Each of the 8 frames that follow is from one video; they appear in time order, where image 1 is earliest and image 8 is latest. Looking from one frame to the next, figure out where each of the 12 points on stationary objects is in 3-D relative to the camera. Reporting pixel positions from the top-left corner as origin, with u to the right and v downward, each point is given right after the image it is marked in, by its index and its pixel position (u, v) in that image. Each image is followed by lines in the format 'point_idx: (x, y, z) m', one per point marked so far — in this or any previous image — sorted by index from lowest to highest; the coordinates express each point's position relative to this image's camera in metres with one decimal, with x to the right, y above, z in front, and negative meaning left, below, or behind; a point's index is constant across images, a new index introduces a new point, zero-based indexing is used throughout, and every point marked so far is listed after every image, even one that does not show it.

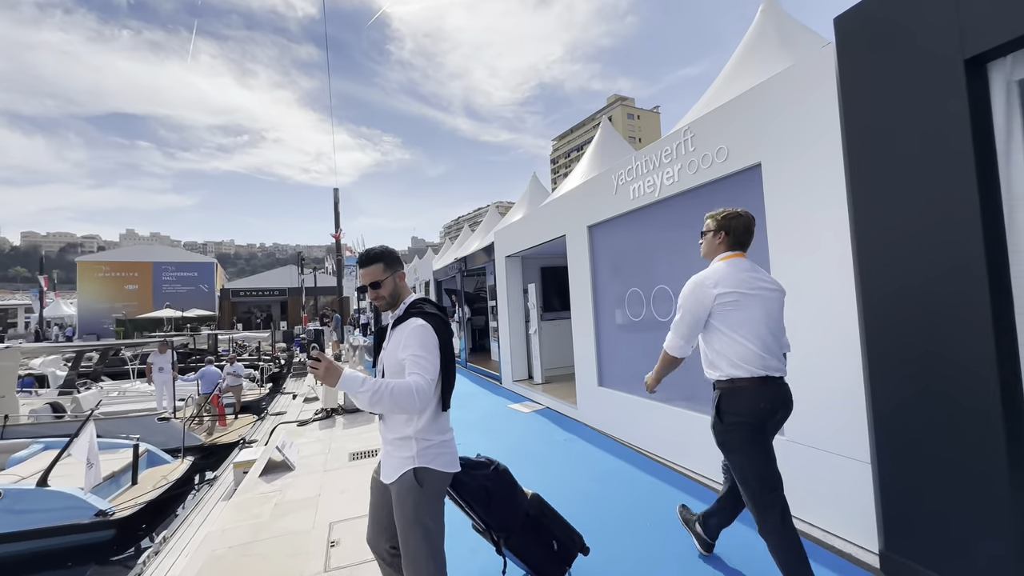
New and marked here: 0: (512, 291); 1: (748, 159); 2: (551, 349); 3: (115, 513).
0: (0.0, -0.1, +8.3) m
1: (+1.7, +1.0, +3.3) m
2: (+0.7, -1.1, +8.3) m
3: (-5.7, -3.3, +6.5) m
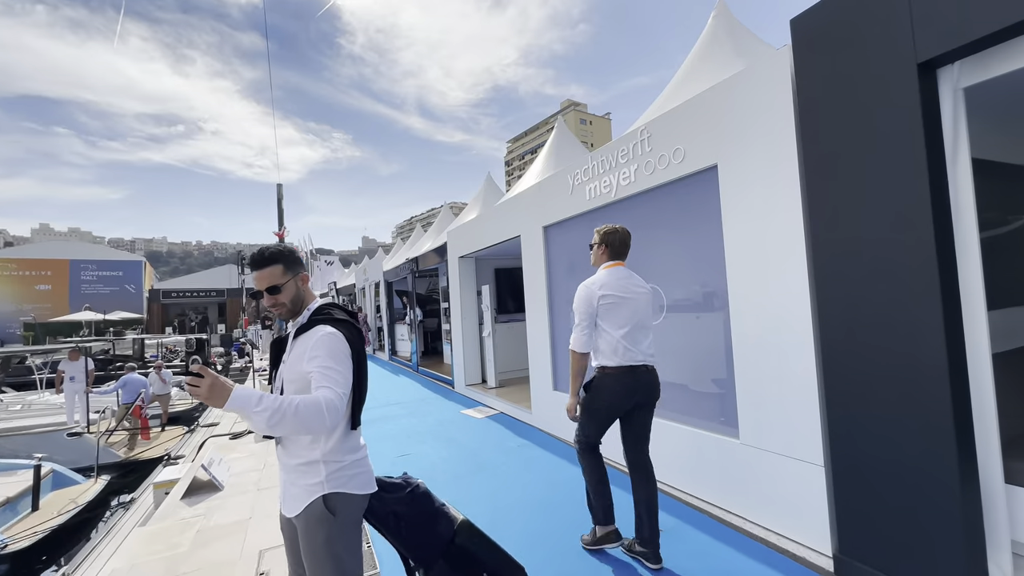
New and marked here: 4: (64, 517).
0: (-0.8, -0.1, +8.1) m
1: (+1.4, +0.9, +3.3) m
2: (-0.1, -1.2, +8.1) m
3: (-6.4, -3.3, +5.7) m
4: (-6.5, -3.3, +6.5) m
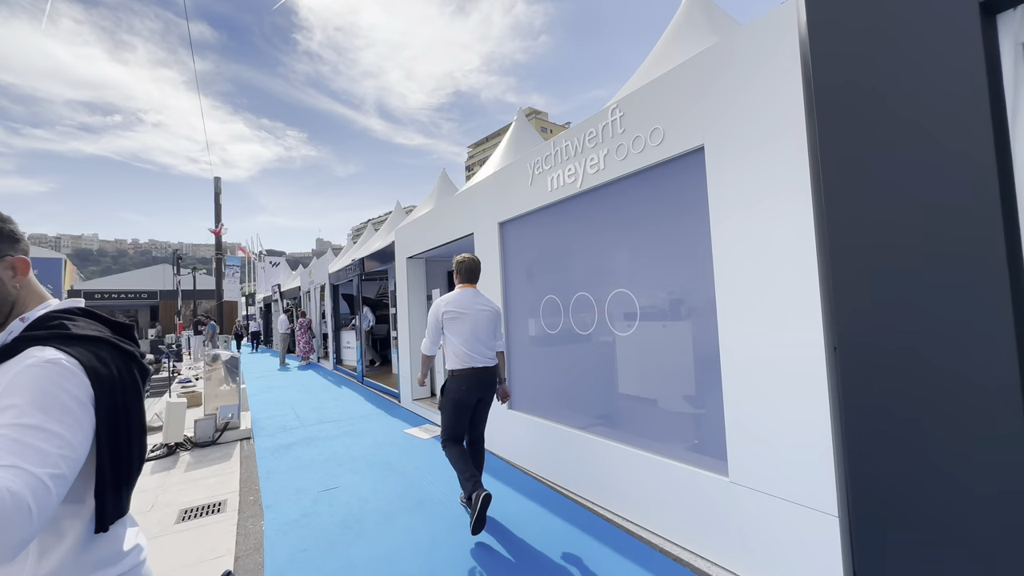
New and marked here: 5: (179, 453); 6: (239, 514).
0: (-1.6, -0.2, +7.3) m
1: (+1.1, +0.9, +2.8) m
2: (-0.9, -1.2, +7.4) m
3: (-6.9, -3.2, +4.4) m
4: (-7.1, -3.3, +5.2) m
5: (-4.2, -2.1, +5.7) m
6: (-2.3, -1.9, +3.8) m
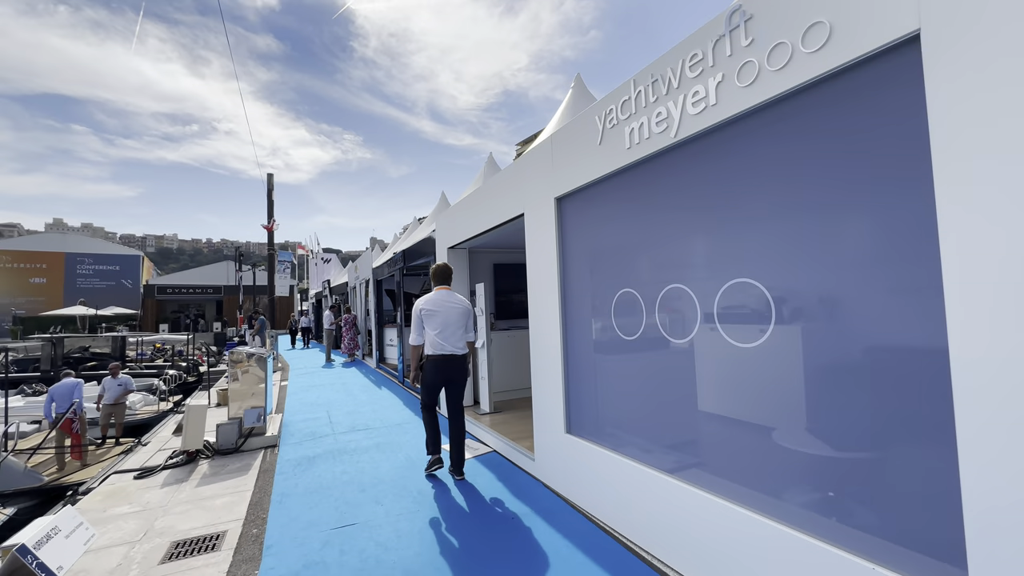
0: (-0.8, -0.1, +6.5) m
1: (+1.4, +1.0, +1.7) m
2: (-0.1, -1.2, +6.6) m
3: (-6.4, -3.1, +4.2) m
4: (-6.5, -3.1, +5.0) m
5: (-3.6, -2.0, +5.2) m
6: (-1.9, -1.8, +3.1) m
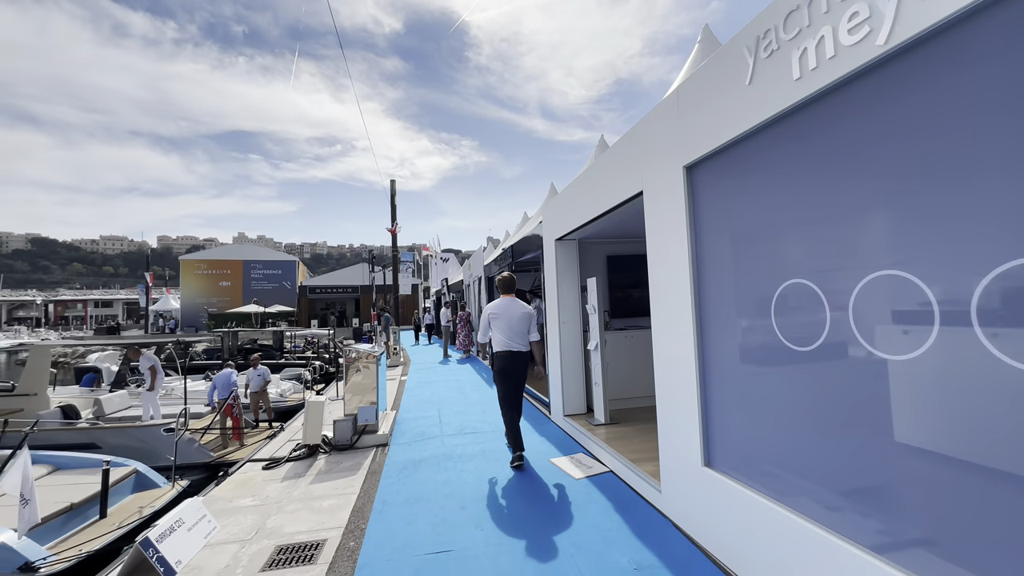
0: (+0.7, 0.0, +5.9) m
1: (+1.6, +1.0, +0.8) m
2: (+1.4, -1.1, +5.8) m
3: (-5.3, -3.1, +5.1) m
4: (-5.2, -3.2, +5.9) m
5: (-2.3, -2.0, +5.4) m
6: (-1.2, -1.8, +2.9) m
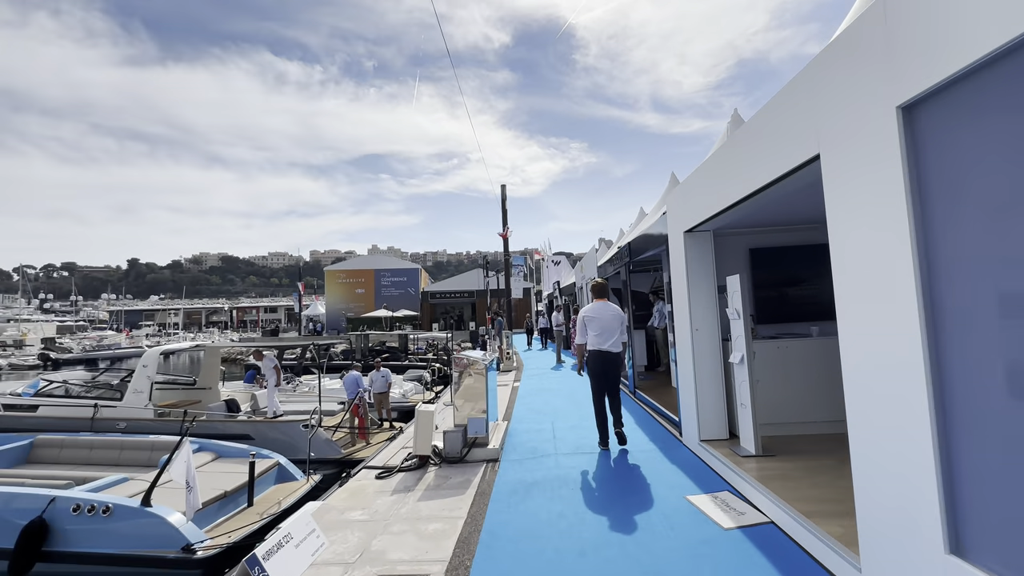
0: (+2.1, 0.0, +5.0) m
1: (+1.7, +1.0, -0.2) m
2: (+2.7, -1.1, +4.7) m
3: (-3.9, -3.3, +5.7) m
4: (-3.6, -3.3, +6.4) m
5: (-1.0, -2.1, +5.2) m
6: (-0.5, -1.8, +2.5) m
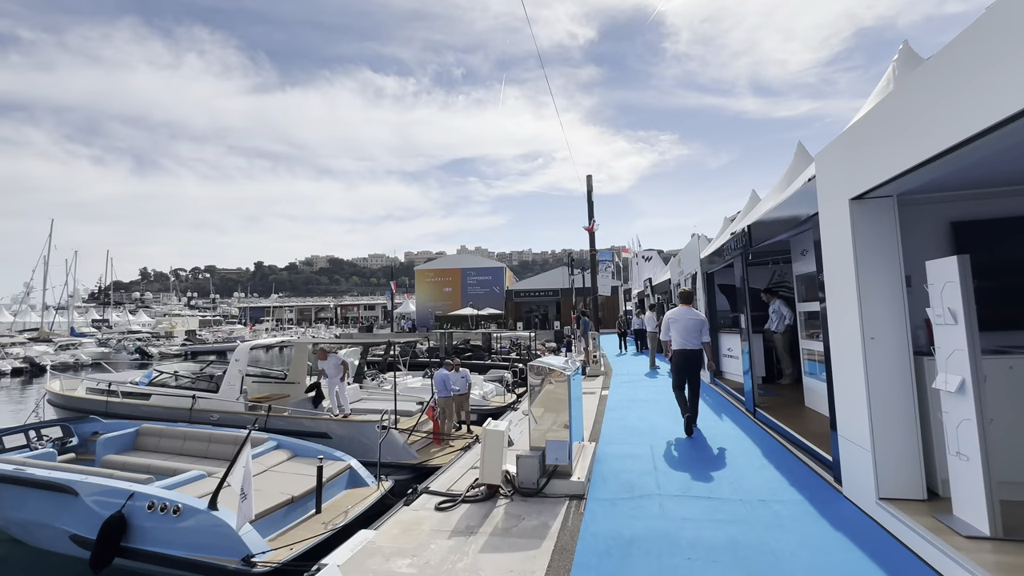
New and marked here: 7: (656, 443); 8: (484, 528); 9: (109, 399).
0: (+2.8, +0.1, +3.5) m
1: (+1.4, +1.1, -1.5) m
2: (+3.4, -1.0, +3.1) m
3: (-2.9, -3.2, +5.3) m
4: (-2.5, -3.2, +5.9) m
5: (-0.1, -2.0, +4.3) m
6: (-0.2, -1.8, +1.5) m
7: (+1.8, -1.9, +5.7) m
8: (-0.2, -1.9, +3.7) m
9: (-9.4, -2.6, +10.5) m
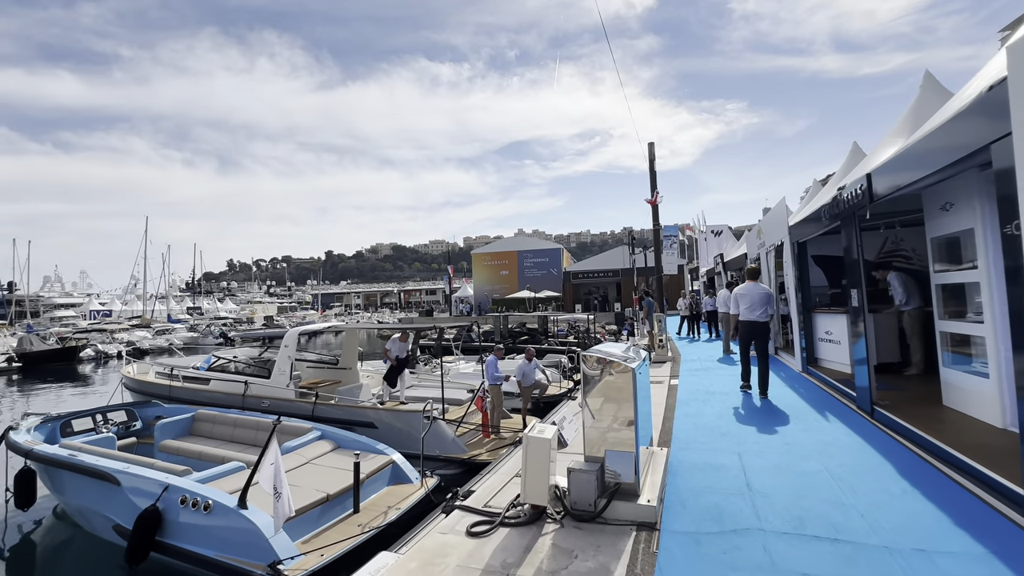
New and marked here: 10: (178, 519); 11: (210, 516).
0: (+3.0, +0.3, +2.2) m
1: (+1.0, +1.1, -2.7) m
2: (+3.6, -0.8, +1.8) m
3: (-2.3, -3.0, +4.8) m
4: (-1.8, -3.0, +5.4) m
5: (+0.2, -1.8, +3.4) m
6: (-0.1, -1.6, +0.7) m
7: (+2.3, -1.6, +4.5) m
8: (+0.1, -1.8, +2.8) m
9: (-8.1, -2.3, +10.8) m
10: (-4.0, -2.8, +5.4) m
11: (-3.5, -2.6, +5.2) m
